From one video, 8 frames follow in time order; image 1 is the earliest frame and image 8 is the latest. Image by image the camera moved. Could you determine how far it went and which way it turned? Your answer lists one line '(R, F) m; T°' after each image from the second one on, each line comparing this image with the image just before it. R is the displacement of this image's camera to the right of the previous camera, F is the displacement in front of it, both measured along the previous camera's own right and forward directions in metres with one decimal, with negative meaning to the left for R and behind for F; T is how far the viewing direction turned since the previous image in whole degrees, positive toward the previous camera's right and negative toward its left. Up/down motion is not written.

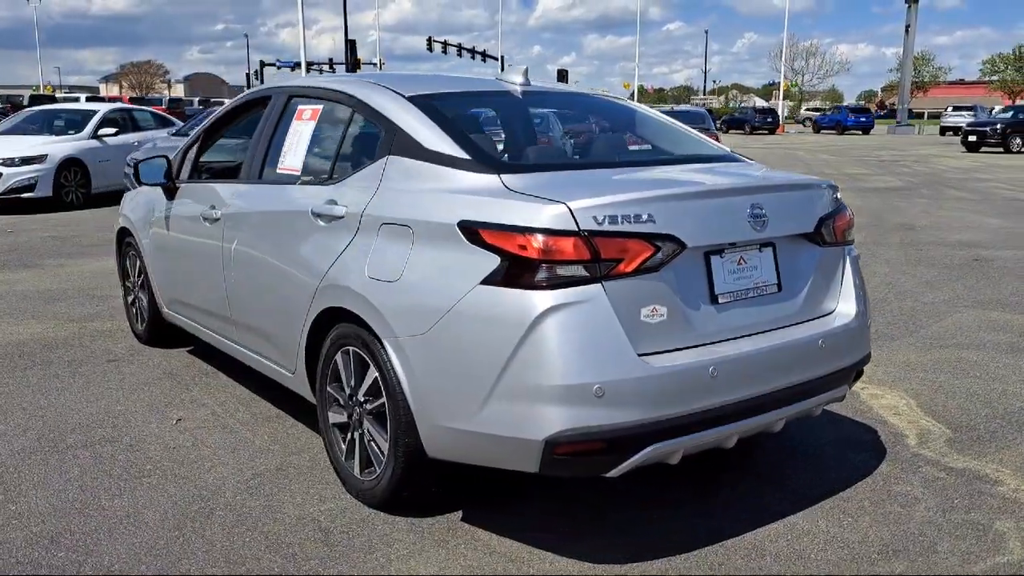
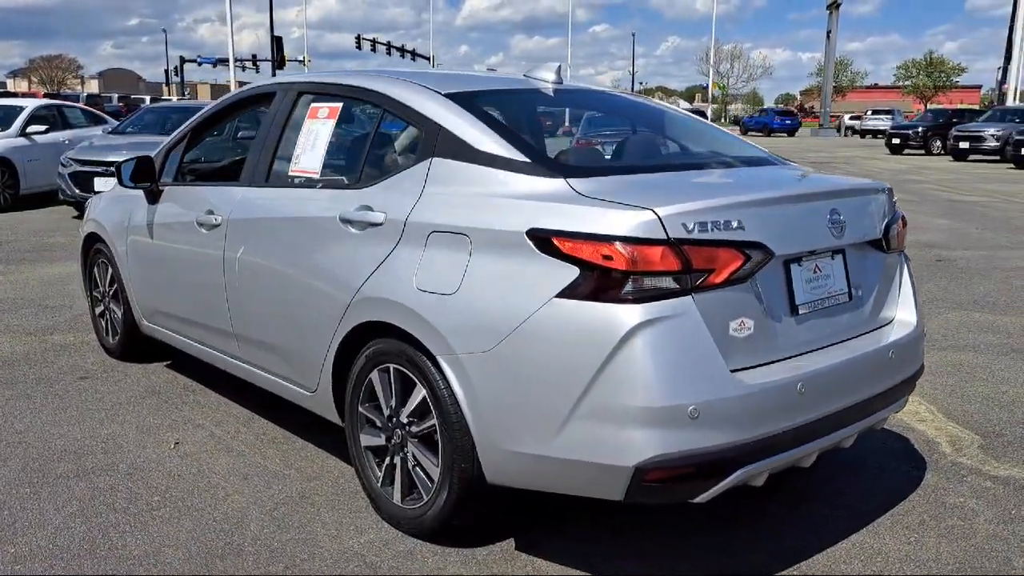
(-0.5, +0.2) m; +5°
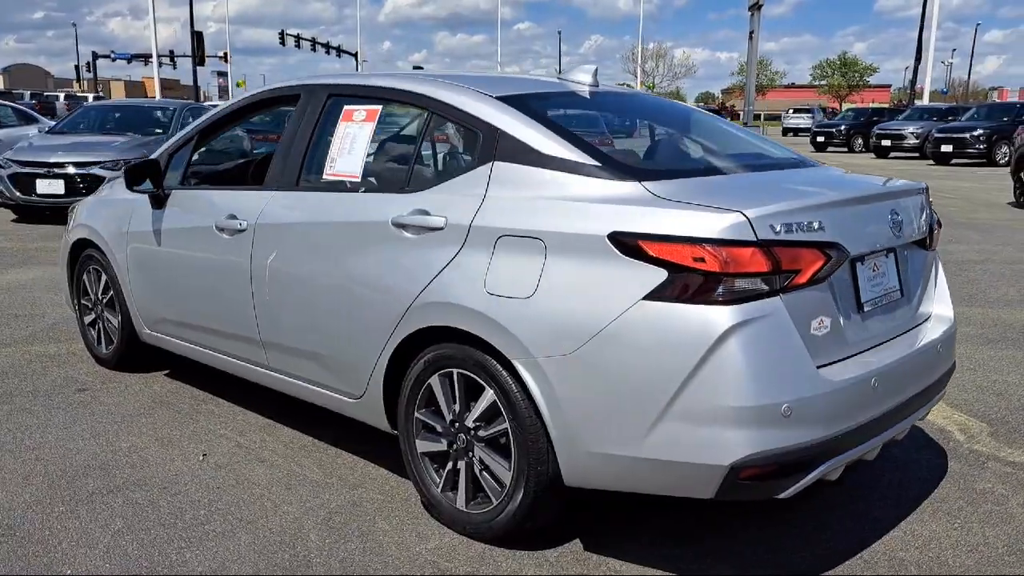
(-0.5, 0.0) m; +5°
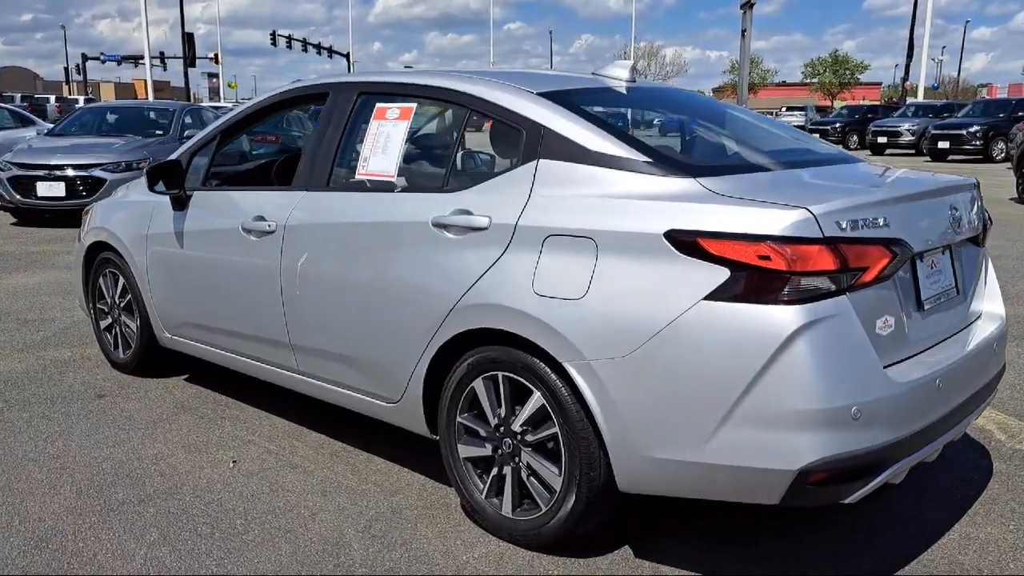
(-0.2, +0.1) m; +1°
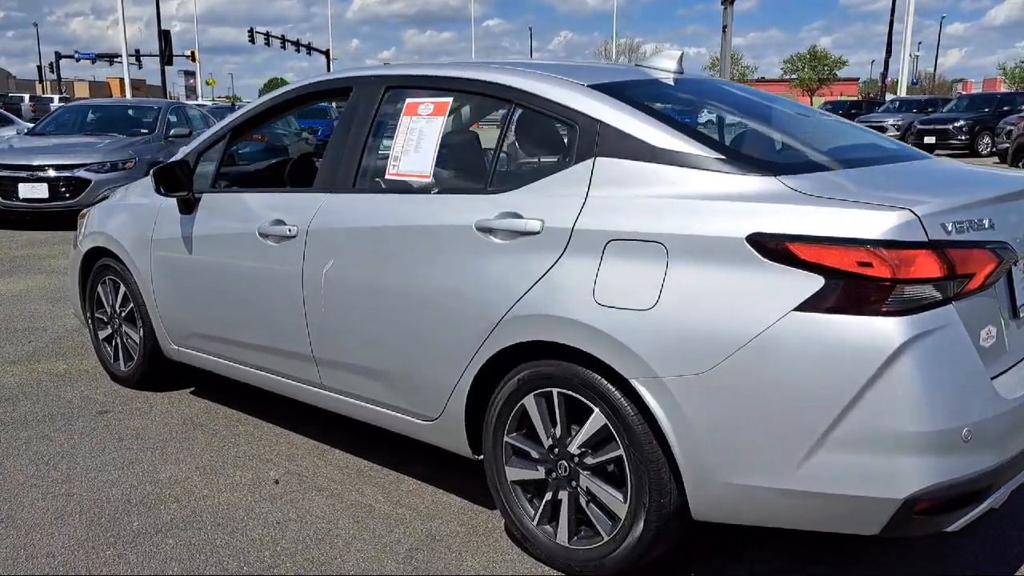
(-0.2, +0.3) m; +1°
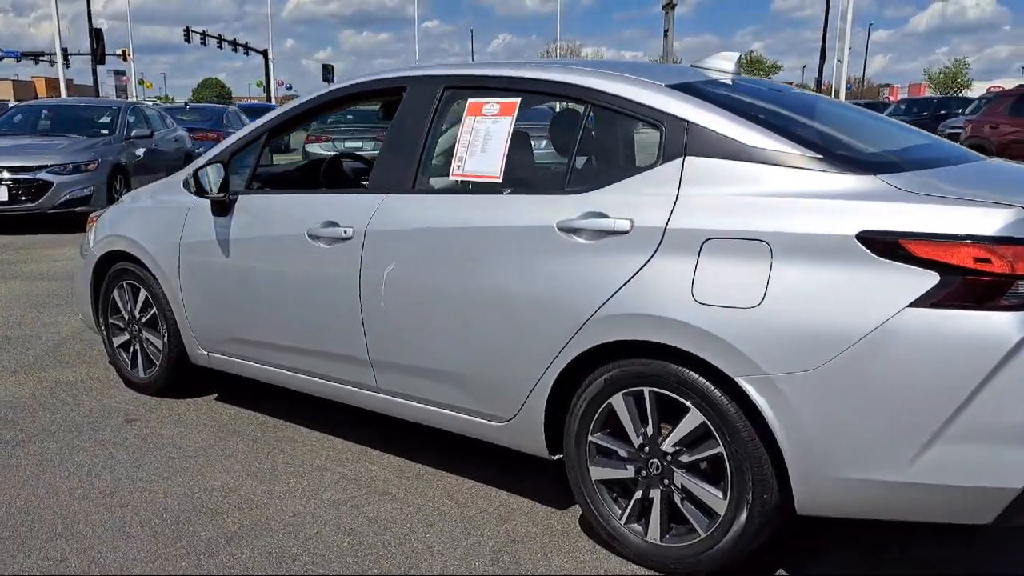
(-0.5, 0.0) m; +4°
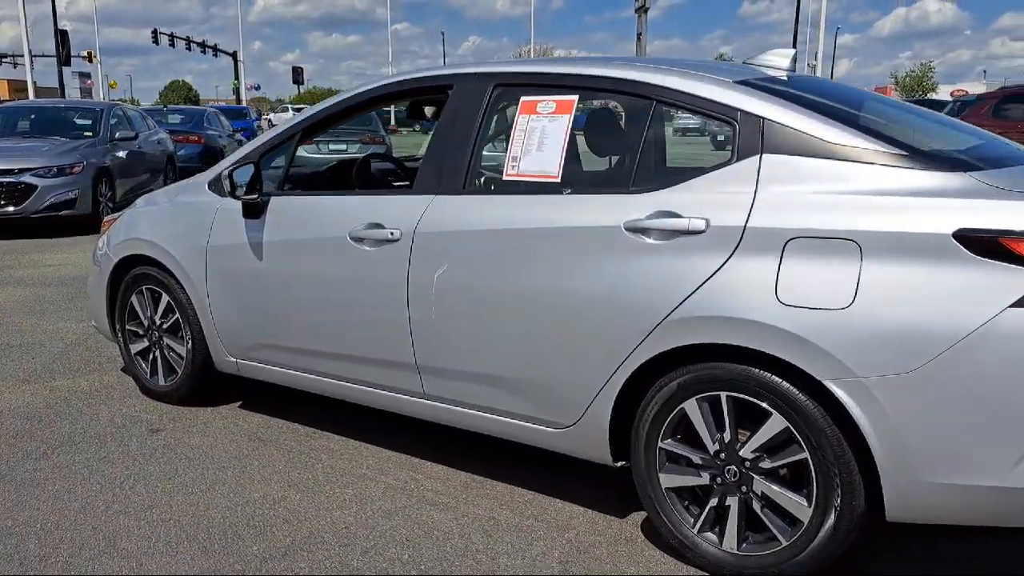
(-0.3, +0.1) m; +2°
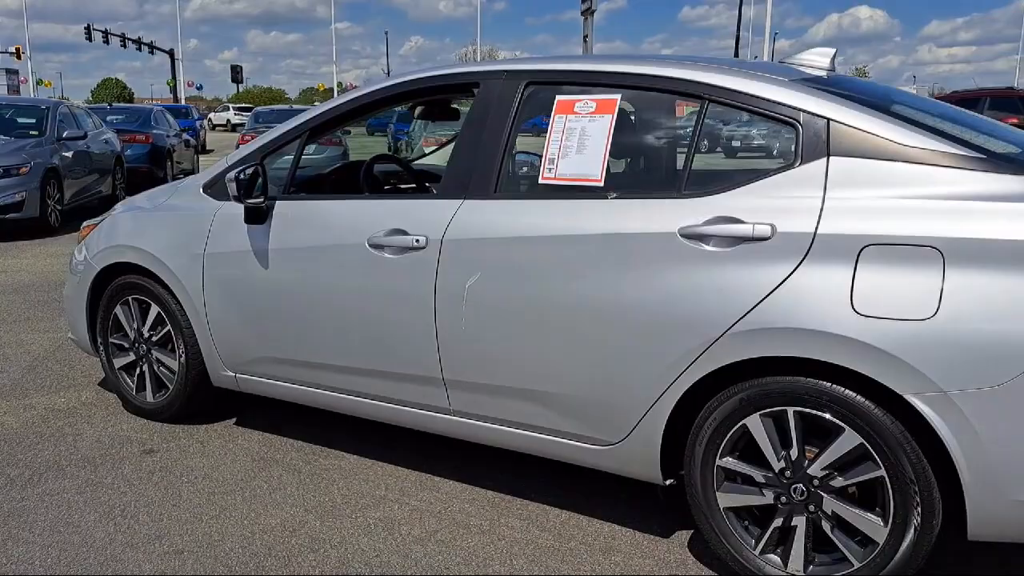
(-0.3, +0.2) m; +4°
